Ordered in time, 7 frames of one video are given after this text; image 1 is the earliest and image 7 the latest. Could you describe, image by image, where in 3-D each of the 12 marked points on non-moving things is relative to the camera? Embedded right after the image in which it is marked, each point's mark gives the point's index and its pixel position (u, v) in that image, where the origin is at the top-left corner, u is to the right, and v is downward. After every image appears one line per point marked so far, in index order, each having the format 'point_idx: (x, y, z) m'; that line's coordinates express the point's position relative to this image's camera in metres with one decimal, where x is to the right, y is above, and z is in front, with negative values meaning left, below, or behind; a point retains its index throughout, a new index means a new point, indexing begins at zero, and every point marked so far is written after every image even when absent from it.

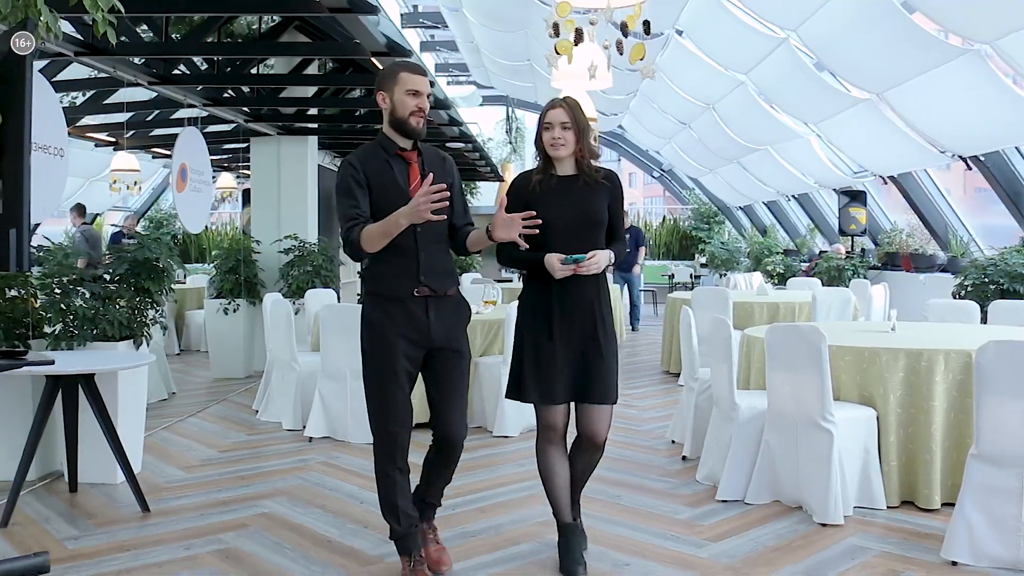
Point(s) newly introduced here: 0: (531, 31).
0: (+0.2, +1.9, +9.7) m
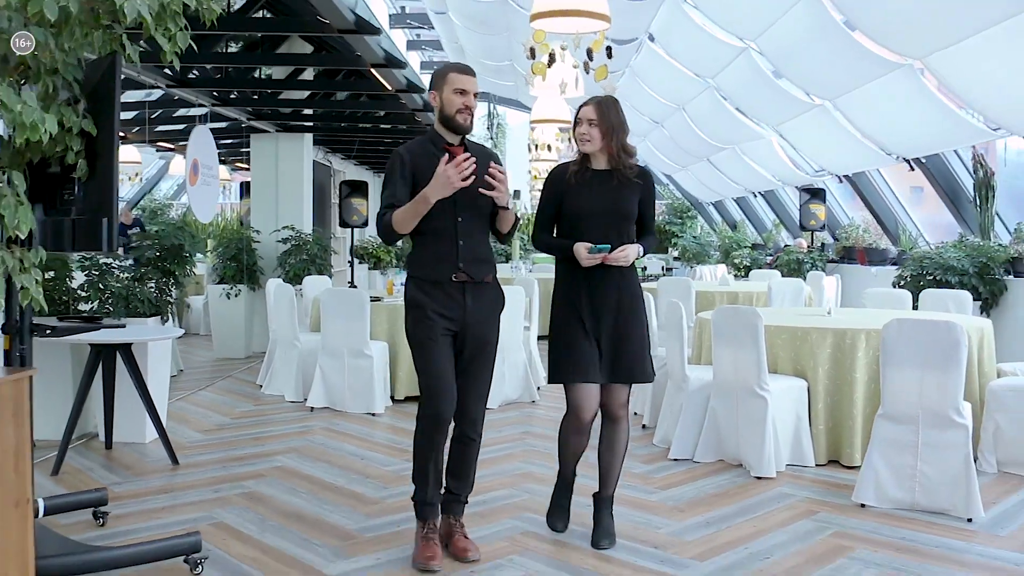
0: (0.0, +2.0, +10.2) m
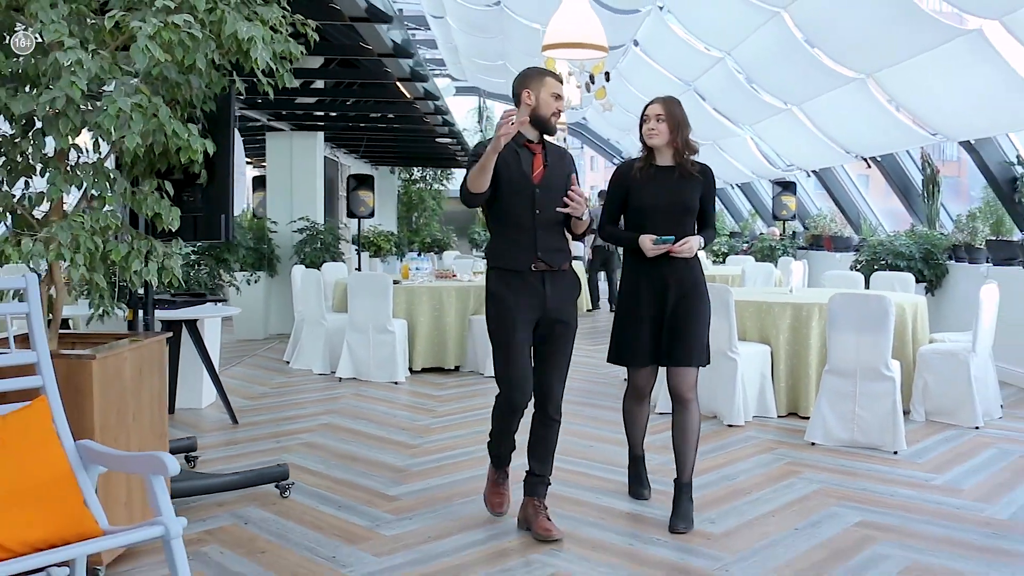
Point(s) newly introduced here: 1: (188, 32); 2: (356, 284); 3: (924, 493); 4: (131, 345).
0: (0.0, +2.1, +11.0) m
1: (-0.7, +0.6, +3.0) m
2: (-0.8, 0.0, +6.4) m
3: (+1.2, -0.6, +3.7) m
4: (-0.9, -0.1, +3.1) m
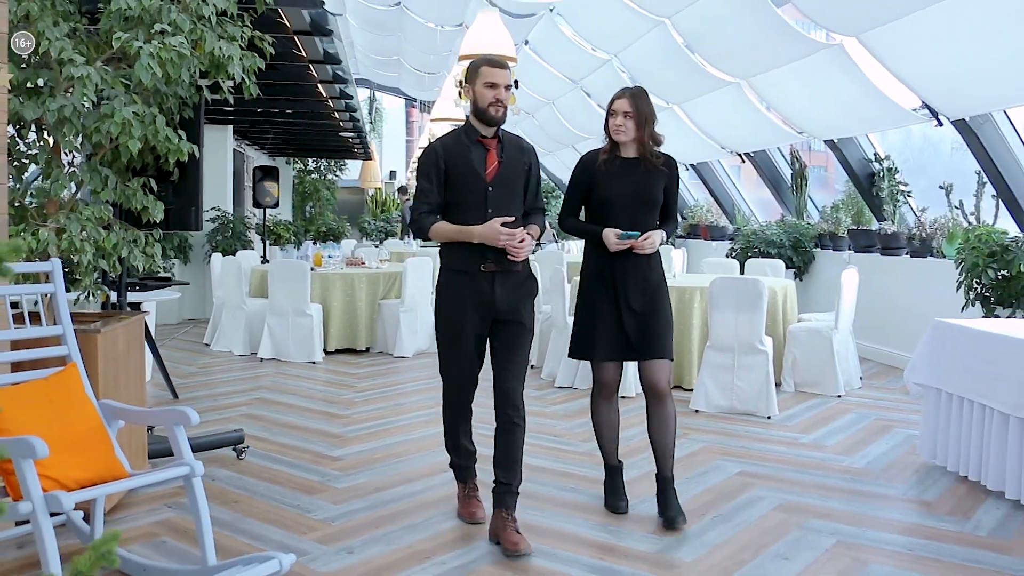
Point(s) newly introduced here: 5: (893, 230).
0: (-0.9, +2.2, +11.5) m
1: (-0.9, +0.6, +3.5) m
2: (-1.2, +0.1, +6.9) m
3: (+0.9, -0.5, +4.3) m
4: (-1.1, -0.1, +3.6) m
5: (+2.1, +0.3, +7.2) m
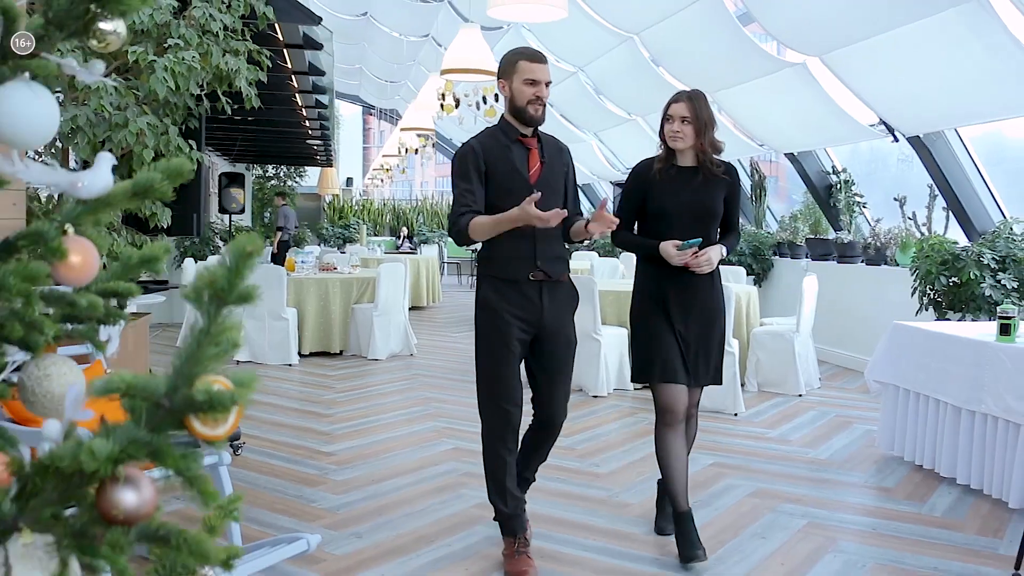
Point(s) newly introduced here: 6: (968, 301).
0: (-1.3, +2.2, +11.7) m
1: (-0.9, +0.6, +3.7) m
2: (-1.4, +0.1, +7.1) m
3: (+0.9, -0.5, +4.6) m
4: (-1.1, -0.1, +3.7) m
5: (+1.9, +0.3, +7.5) m
6: (+1.8, -0.1, +5.3) m
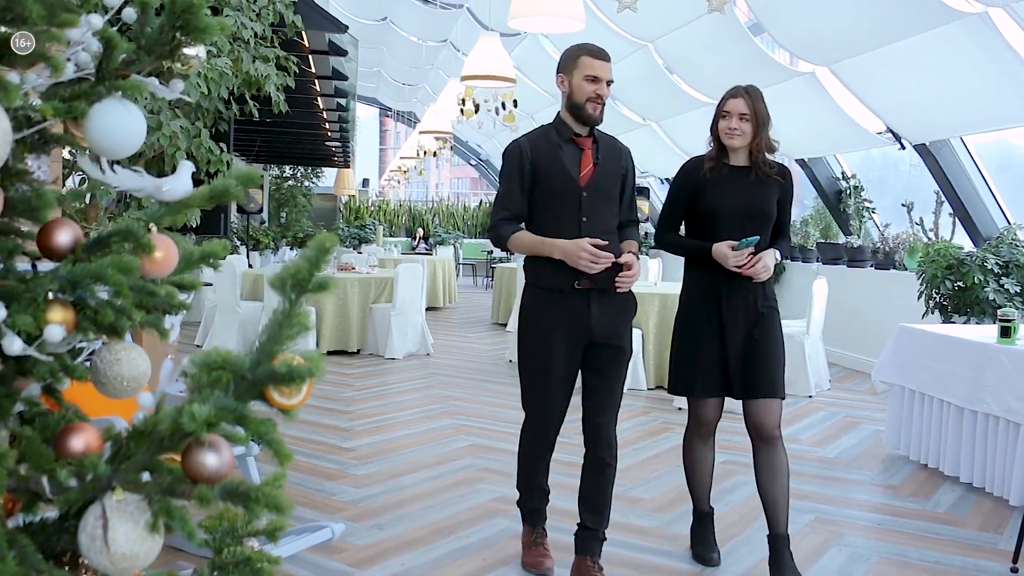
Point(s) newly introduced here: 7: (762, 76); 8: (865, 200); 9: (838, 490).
0: (-1.1, +2.2, +11.8) m
1: (-0.9, +0.6, +3.8) m
2: (-1.3, +0.1, +7.2) m
3: (+0.9, -0.6, +4.7) m
4: (-1.0, -0.1, +3.9) m
5: (+2.0, +0.3, +7.6) m
6: (+1.9, -0.1, +5.4) m
7: (+1.4, +1.2, +7.3) m
8: (+2.2, +0.5, +8.1) m
9: (+1.0, -0.6, +3.9) m
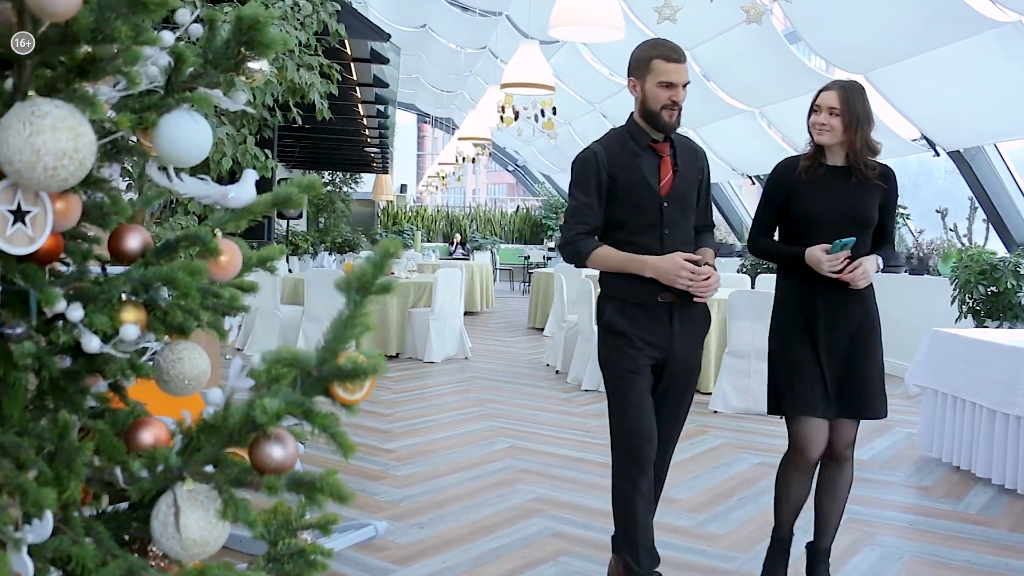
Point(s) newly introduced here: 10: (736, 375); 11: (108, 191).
0: (-0.8, +2.1, +12.0) m
1: (-0.7, +0.6, +3.9) m
2: (-1.1, 0.0, +7.3) m
3: (+1.1, -0.6, +4.7) m
4: (-0.9, -0.1, +4.0) m
5: (+2.2, +0.2, +7.6) m
6: (+2.1, -0.1, +5.4) m
7: (+1.6, +1.2, +7.3) m
8: (+2.4, +0.5, +8.1) m
9: (+1.1, -0.6, +3.9) m
10: (+0.9, -0.4, +5.6) m
11: (-0.4, +0.1, +1.2) m
